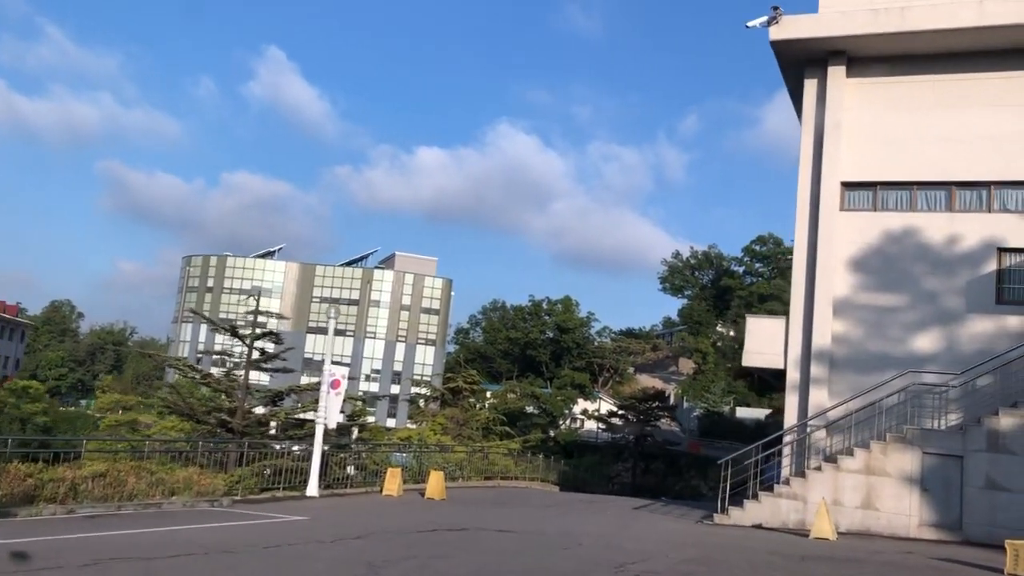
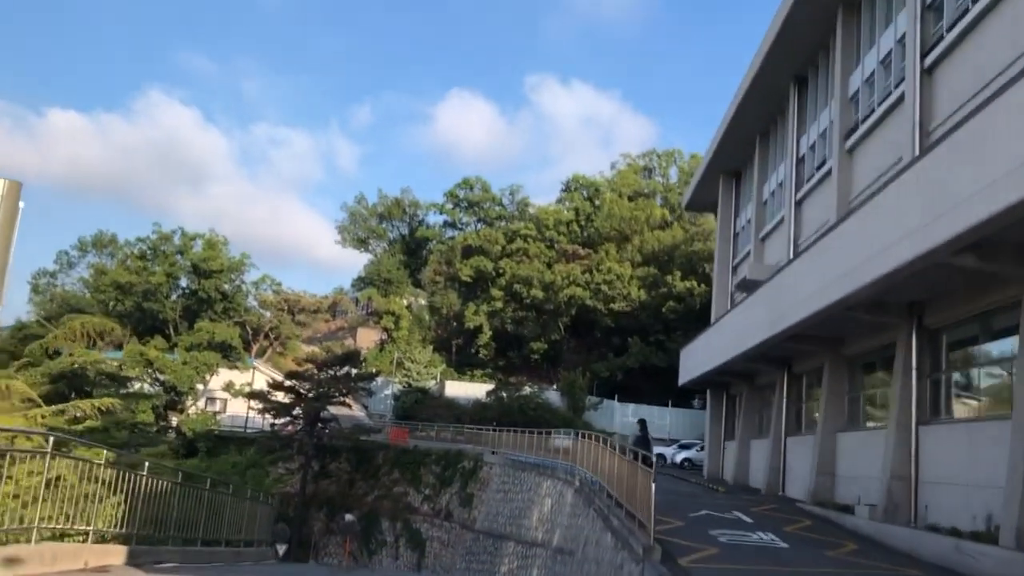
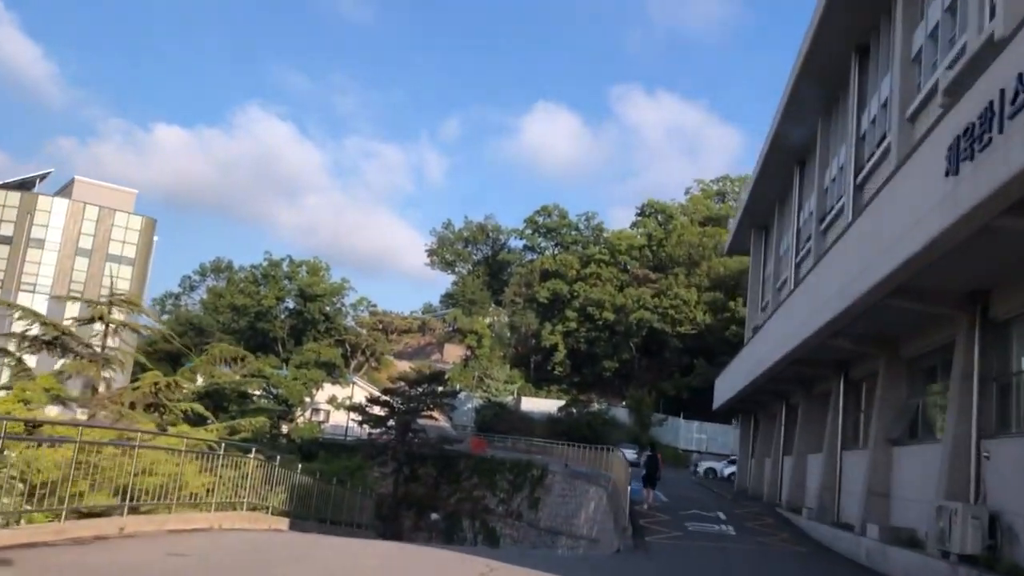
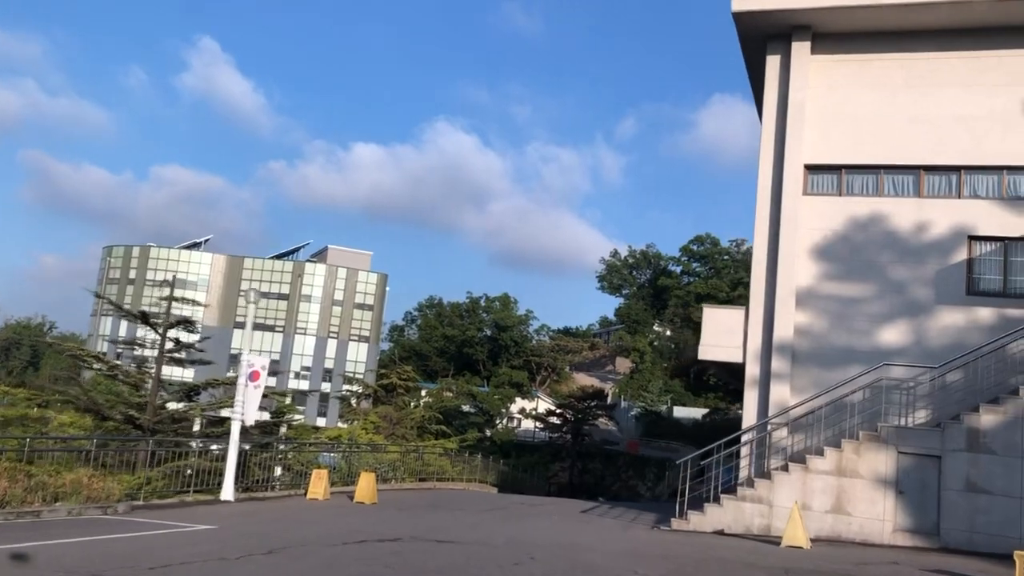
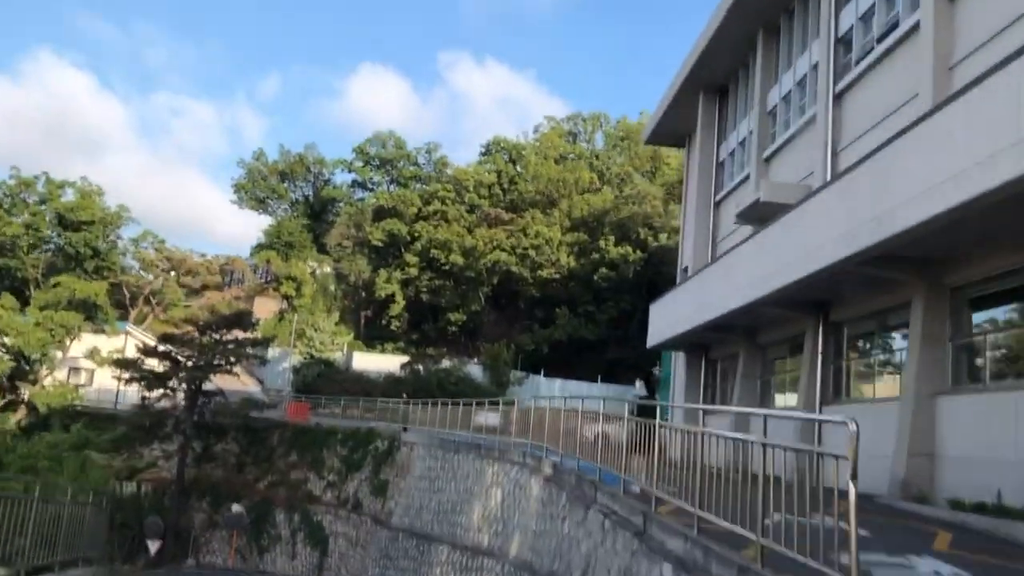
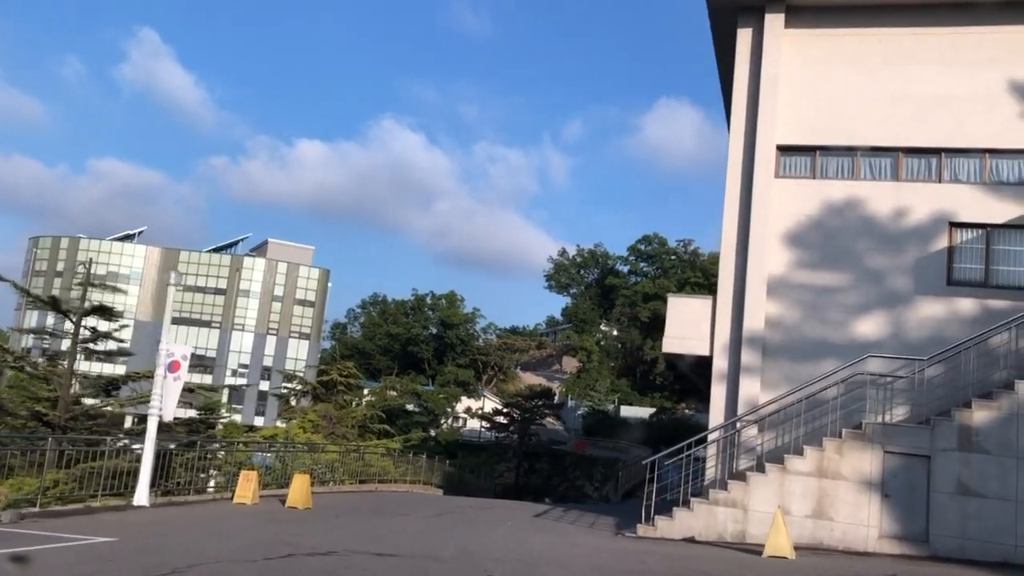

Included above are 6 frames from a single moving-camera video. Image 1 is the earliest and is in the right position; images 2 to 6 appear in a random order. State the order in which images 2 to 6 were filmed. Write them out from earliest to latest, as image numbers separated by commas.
4, 6, 3, 2, 5
